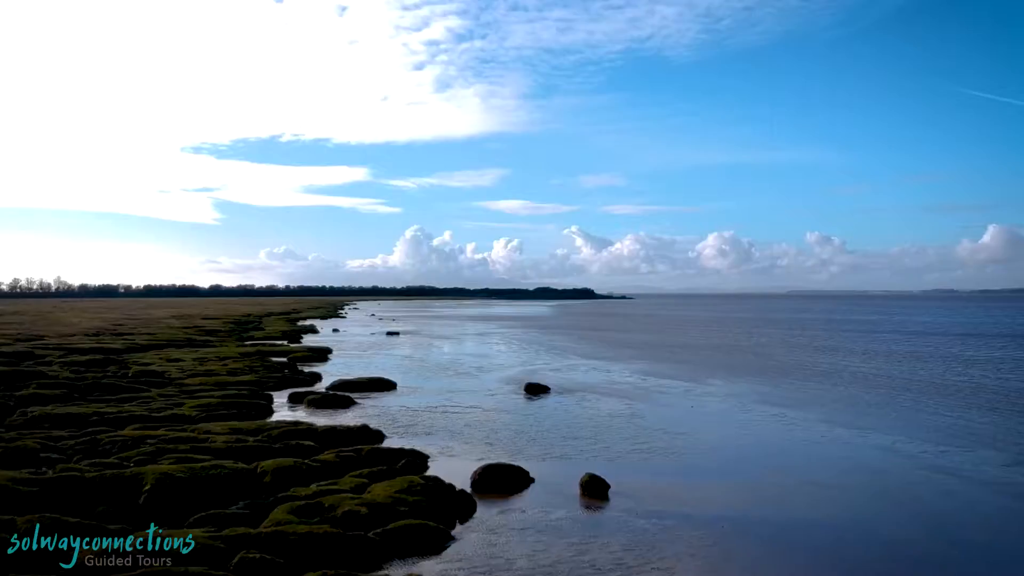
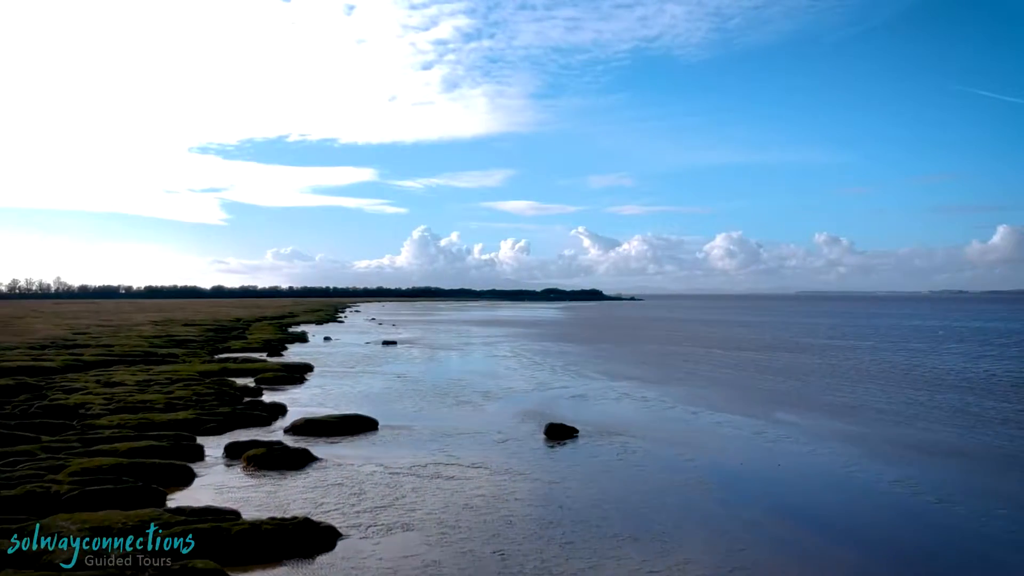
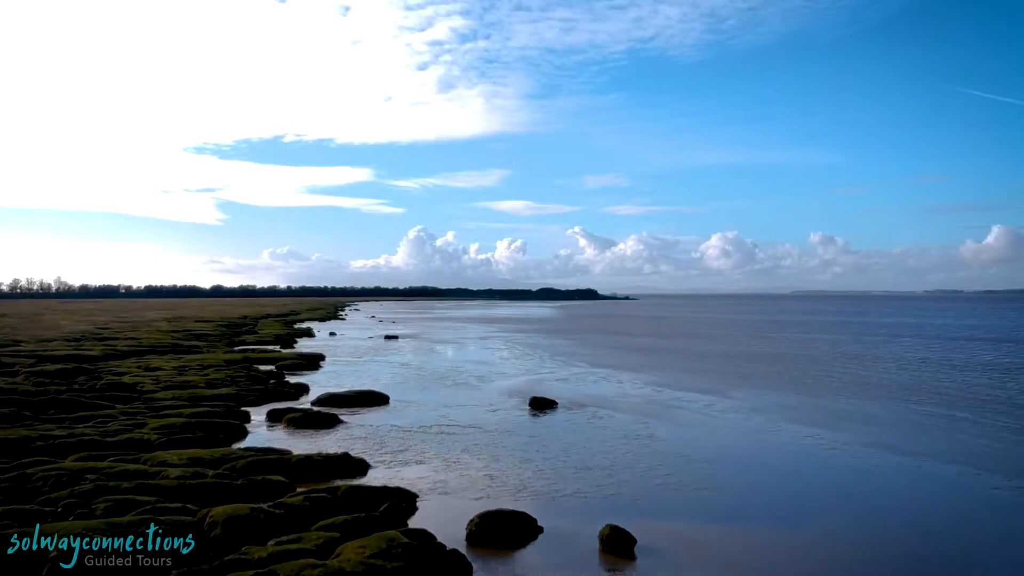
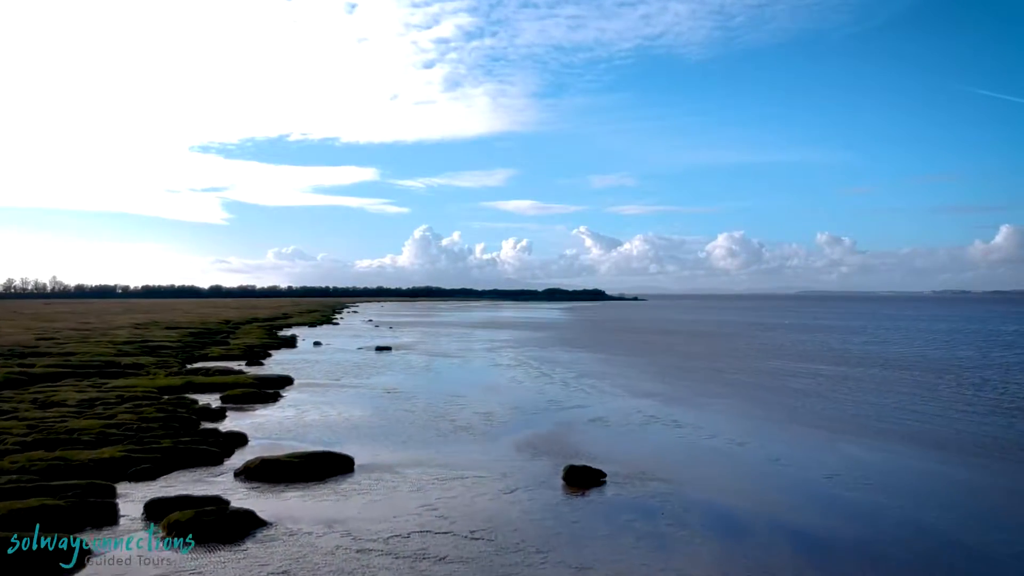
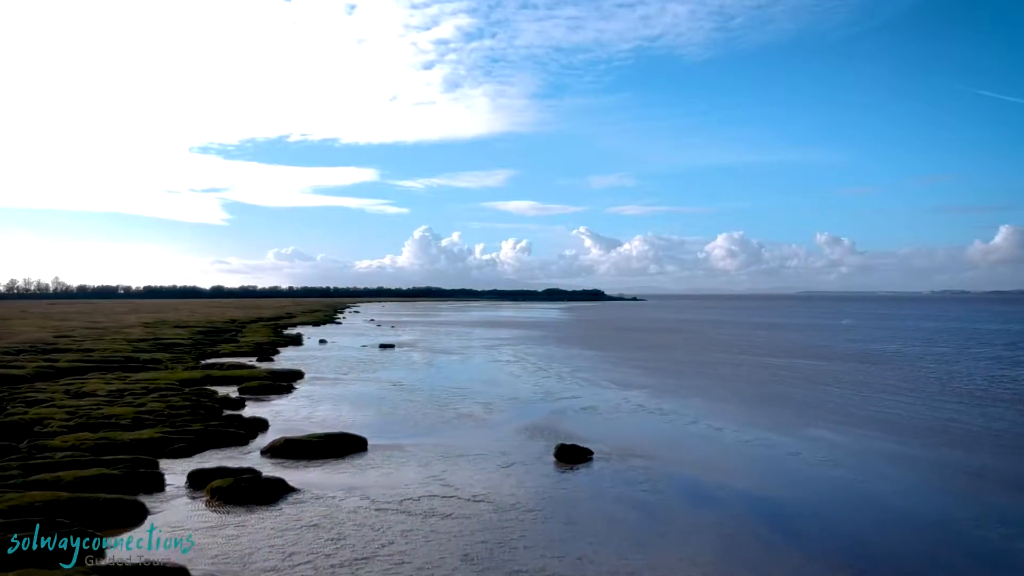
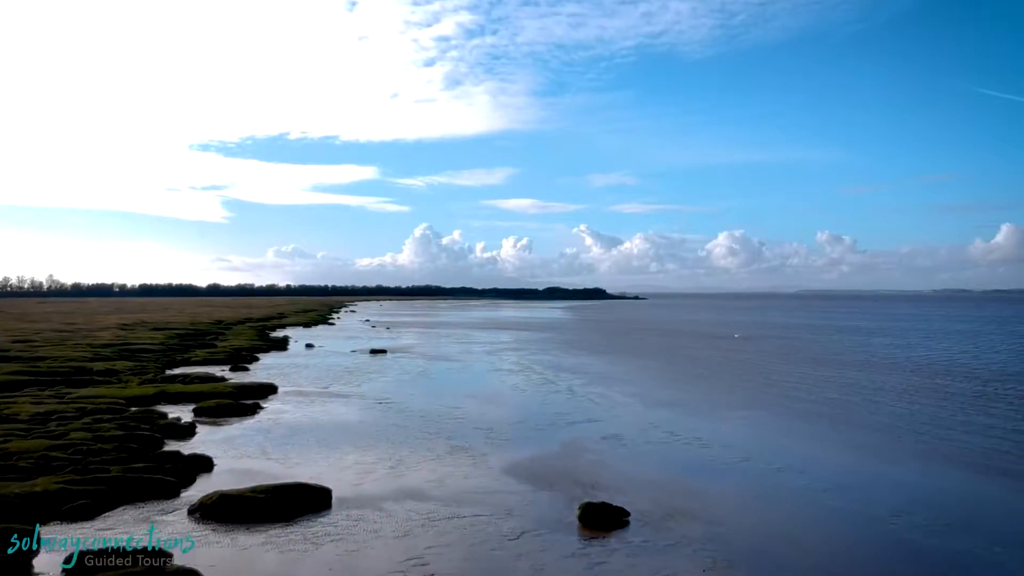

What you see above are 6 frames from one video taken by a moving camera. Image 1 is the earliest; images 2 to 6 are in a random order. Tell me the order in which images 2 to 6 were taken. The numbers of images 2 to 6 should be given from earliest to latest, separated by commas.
3, 2, 5, 4, 6
